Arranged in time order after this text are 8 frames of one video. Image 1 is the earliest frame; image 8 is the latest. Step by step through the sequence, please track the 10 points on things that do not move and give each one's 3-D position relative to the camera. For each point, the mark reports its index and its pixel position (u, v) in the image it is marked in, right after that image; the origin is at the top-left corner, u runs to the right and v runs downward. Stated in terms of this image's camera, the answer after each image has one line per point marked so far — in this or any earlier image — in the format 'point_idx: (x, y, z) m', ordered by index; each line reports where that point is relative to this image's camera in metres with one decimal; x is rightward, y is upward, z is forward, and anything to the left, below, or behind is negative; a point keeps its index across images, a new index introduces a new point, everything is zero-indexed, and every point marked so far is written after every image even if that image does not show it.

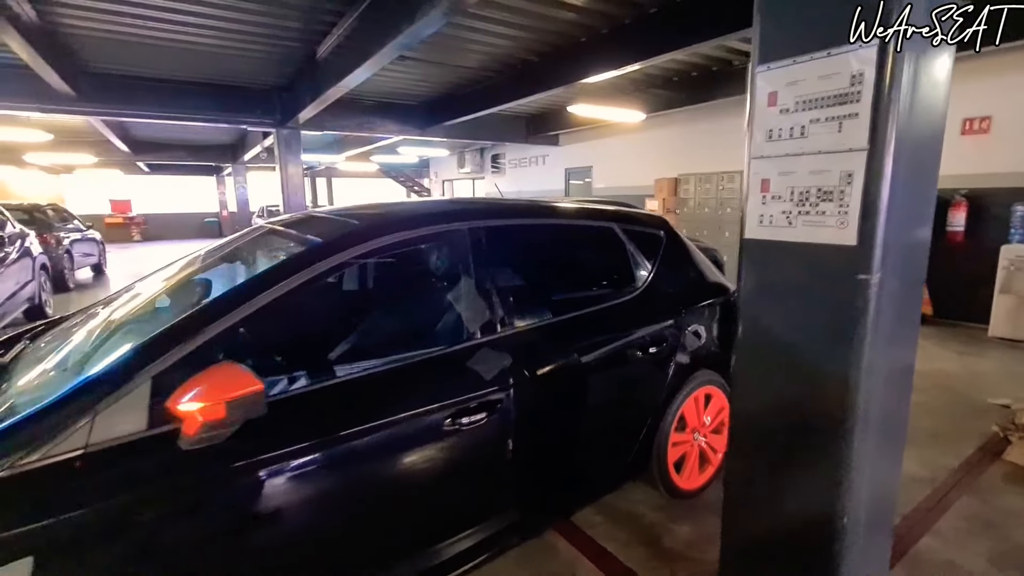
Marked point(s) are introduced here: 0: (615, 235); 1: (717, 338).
0: (+0.5, +0.3, +2.2) m
1: (+1.0, -0.2, +2.4) m
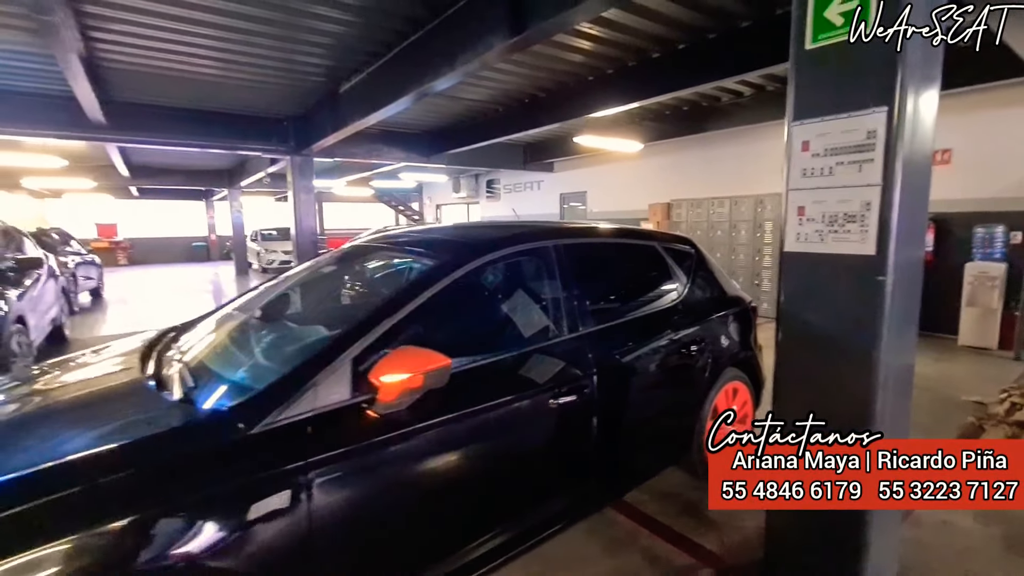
0: (+0.8, +0.2, +2.6) m
1: (+1.3, -0.3, +2.7) m
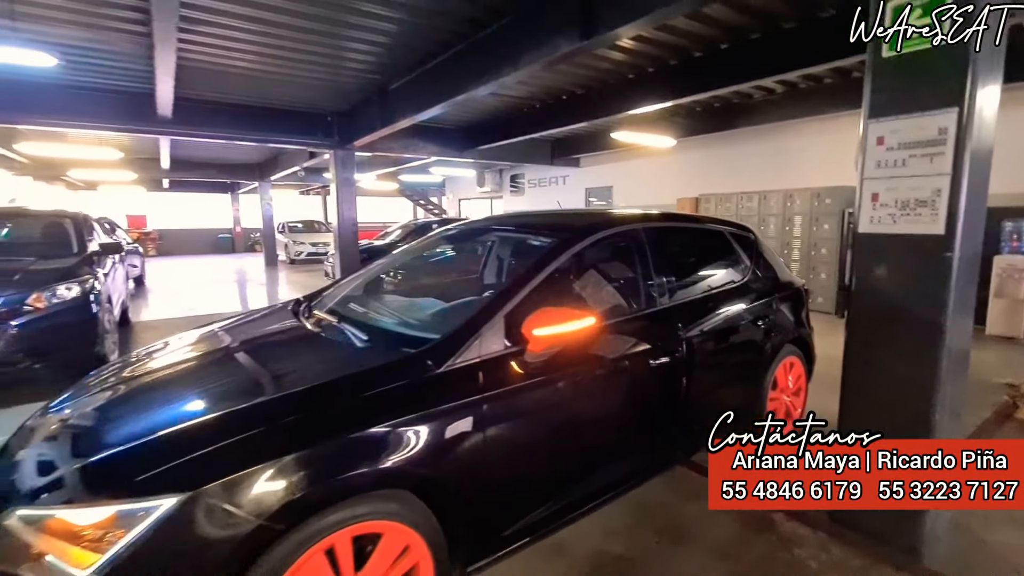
0: (+1.2, +0.3, +2.9) m
1: (+1.7, -0.2, +3.0) m
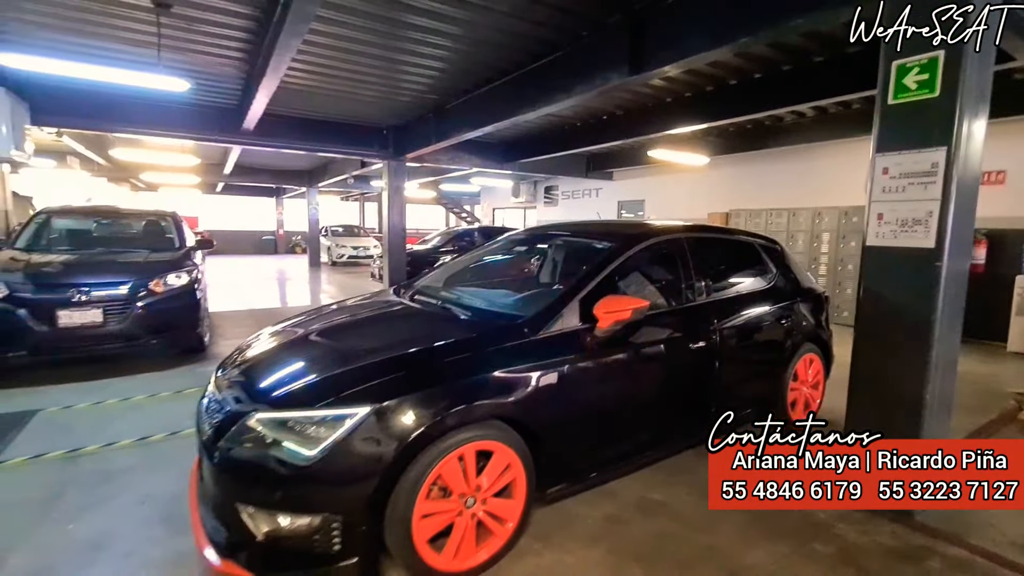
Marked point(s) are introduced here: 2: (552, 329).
0: (+1.6, +0.3, +3.3) m
1: (+2.1, -0.2, +3.4) m
2: (+0.2, -0.2, +2.1) m
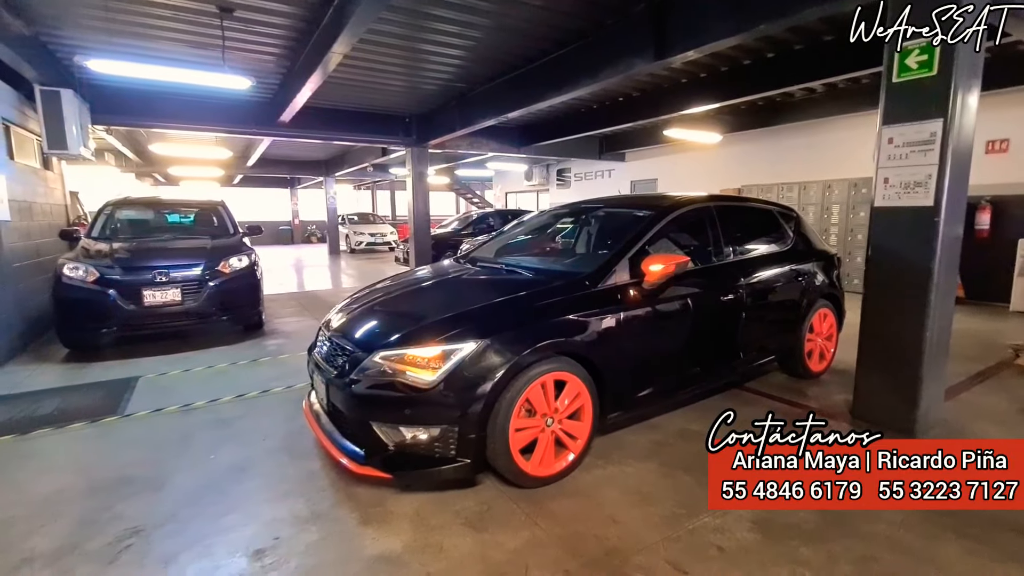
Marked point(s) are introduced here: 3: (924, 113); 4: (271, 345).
0: (+1.9, +0.6, +3.7) m
1: (+2.4, 0.0, +3.8) m
2: (+0.5, 0.0, +2.5) m
3: (+2.1, +0.9, +2.5) m
4: (-2.4, -0.6, +4.9) m
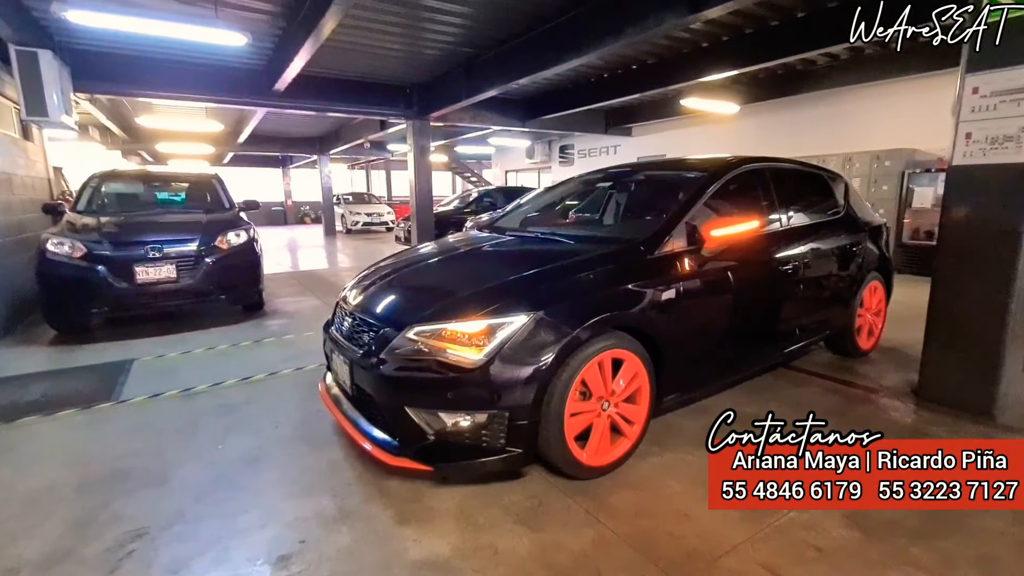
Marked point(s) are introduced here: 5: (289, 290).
0: (+2.1, +0.8, +3.4) m
1: (+2.6, +0.2, +3.5) m
2: (+0.7, +0.2, +2.2) m
3: (+2.3, +1.1, +2.3) m
4: (-2.3, -0.4, +4.6) m
5: (-2.9, 0.0, +6.3) m
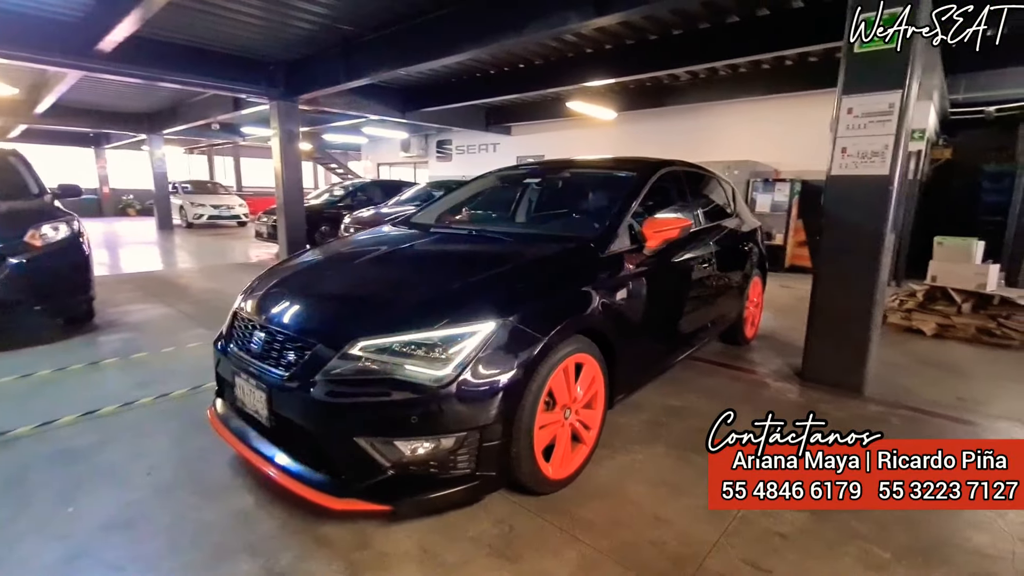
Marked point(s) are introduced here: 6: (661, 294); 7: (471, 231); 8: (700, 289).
0: (+1.5, +0.8, +3.7) m
1: (+2.0, +0.3, +3.9) m
2: (+0.4, +0.2, +2.2) m
3: (+2.0, +1.1, +2.6) m
4: (-3.0, -0.4, +3.7) m
5: (-4.1, -0.1, +5.2) m
6: (+0.8, 0.0, +2.6) m
7: (-0.2, +0.3, +2.7) m
8: (+1.2, 0.0, +3.1) m
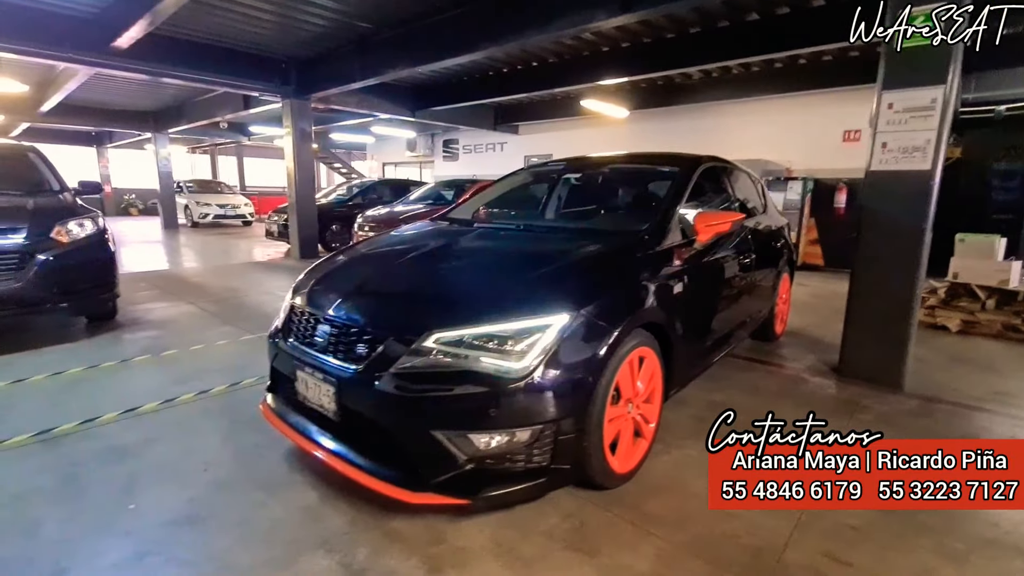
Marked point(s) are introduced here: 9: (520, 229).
0: (+1.7, +0.8, +3.7) m
1: (+2.2, +0.3, +3.9) m
2: (+0.7, +0.2, +2.2) m
3: (+2.2, +1.1, +2.6) m
4: (-2.8, -0.4, +3.7) m
5: (-3.9, -0.1, +5.2) m
6: (+1.0, 0.0, +2.6) m
7: (0.0, +0.3, +2.7) m
8: (+1.4, 0.0, +3.1) m
9: (+0.1, +0.3, +2.6) m
